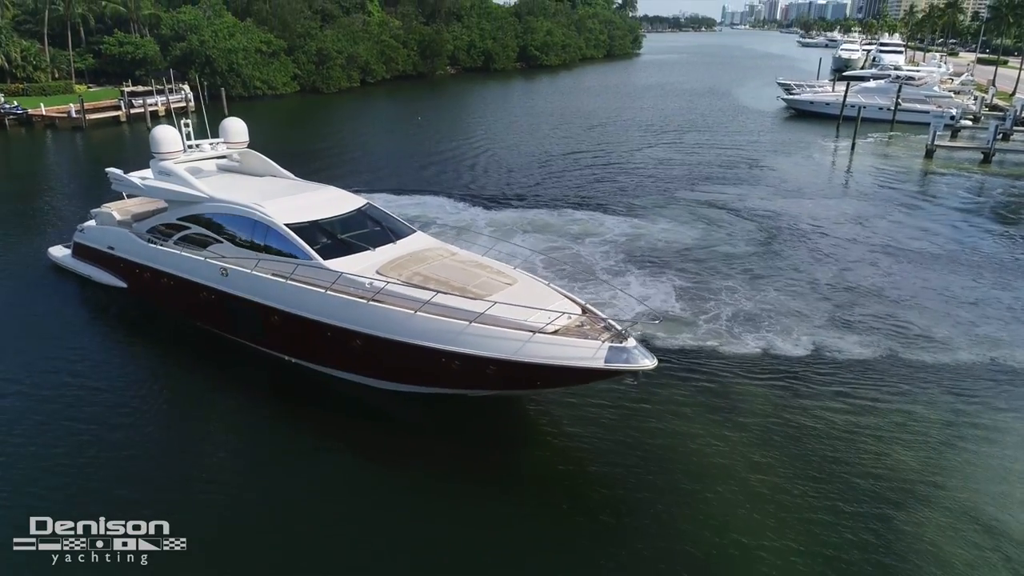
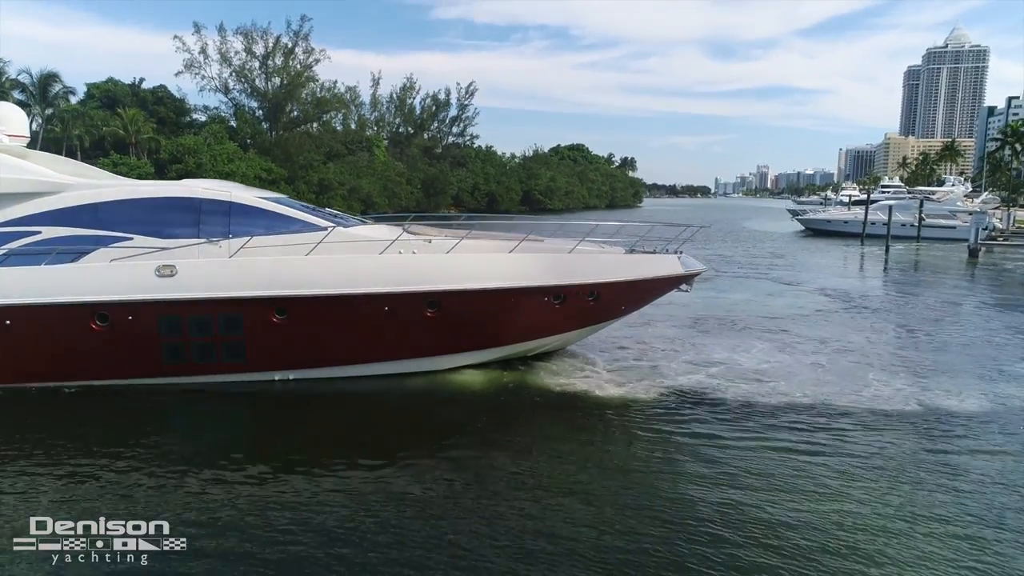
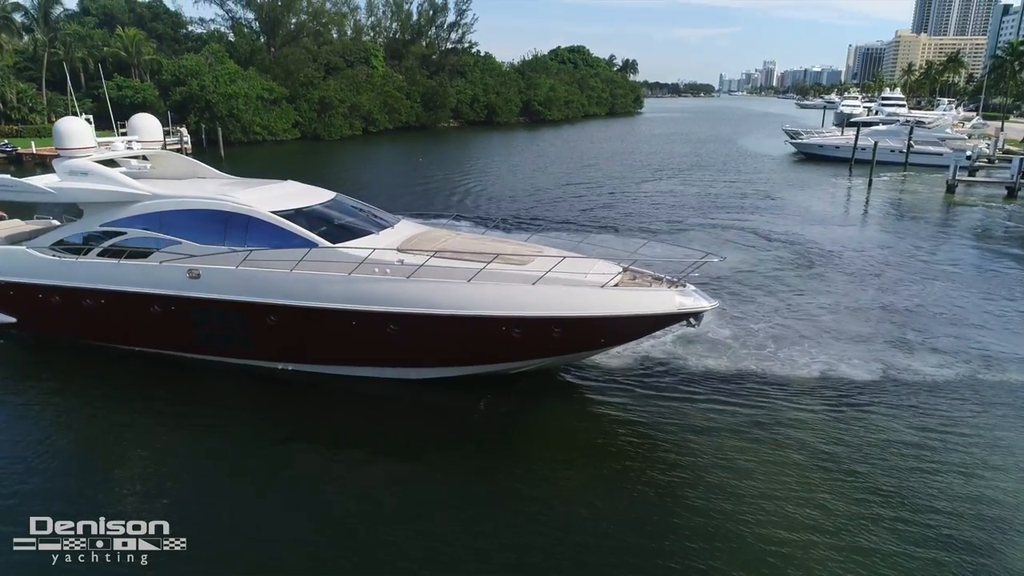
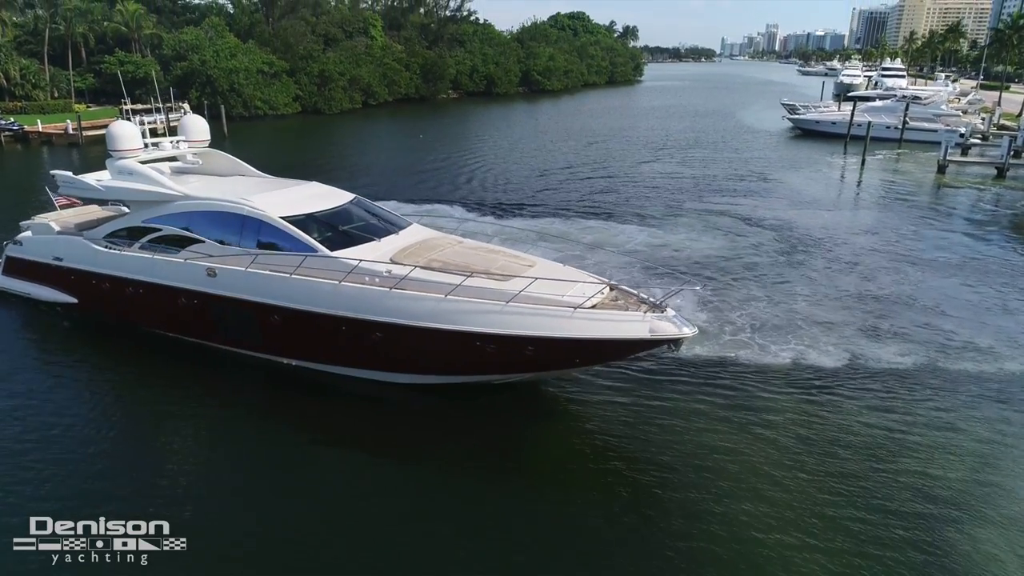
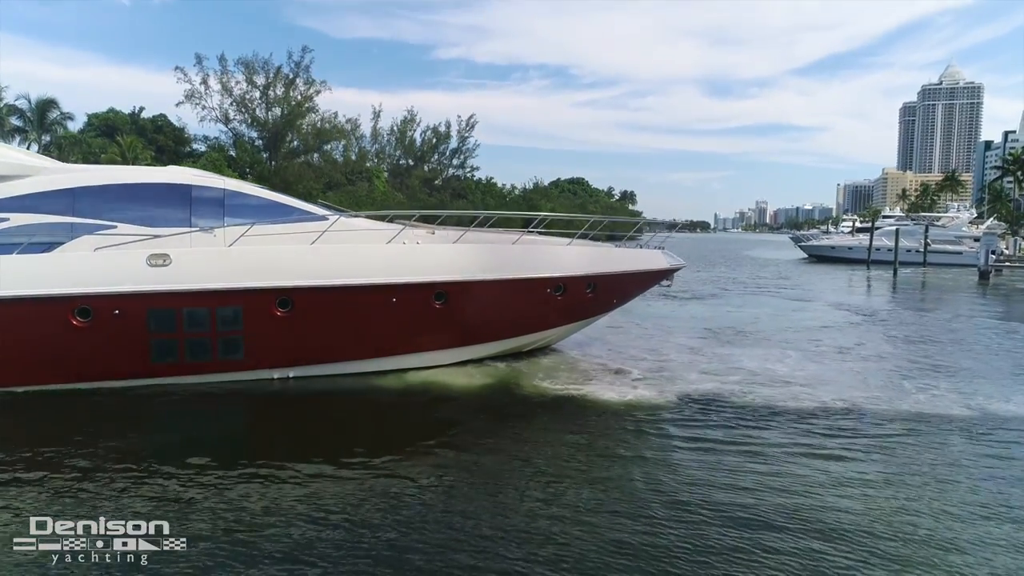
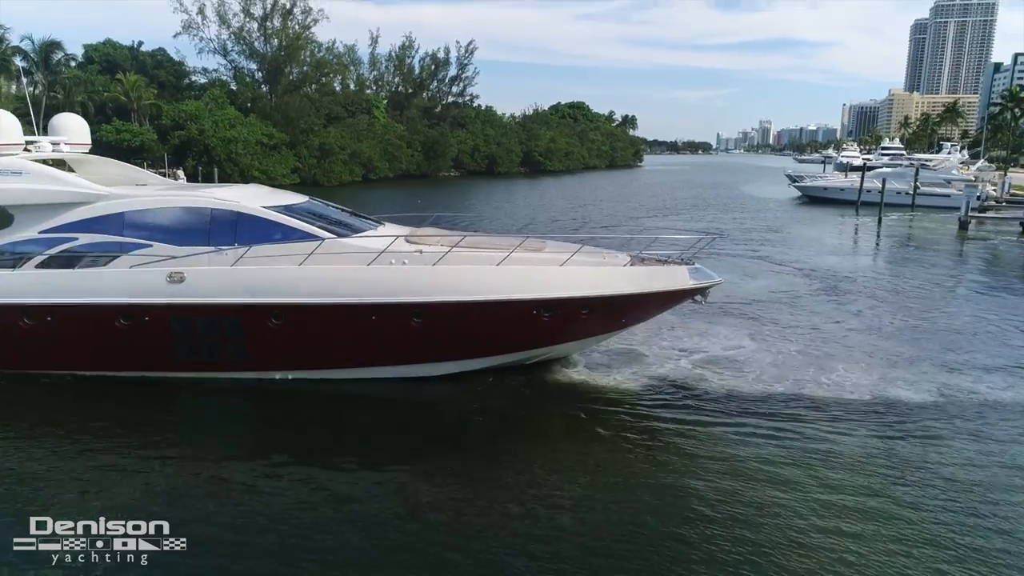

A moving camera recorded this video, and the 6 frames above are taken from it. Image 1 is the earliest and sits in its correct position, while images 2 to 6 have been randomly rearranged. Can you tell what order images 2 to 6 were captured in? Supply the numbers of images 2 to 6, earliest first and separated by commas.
4, 3, 6, 2, 5
